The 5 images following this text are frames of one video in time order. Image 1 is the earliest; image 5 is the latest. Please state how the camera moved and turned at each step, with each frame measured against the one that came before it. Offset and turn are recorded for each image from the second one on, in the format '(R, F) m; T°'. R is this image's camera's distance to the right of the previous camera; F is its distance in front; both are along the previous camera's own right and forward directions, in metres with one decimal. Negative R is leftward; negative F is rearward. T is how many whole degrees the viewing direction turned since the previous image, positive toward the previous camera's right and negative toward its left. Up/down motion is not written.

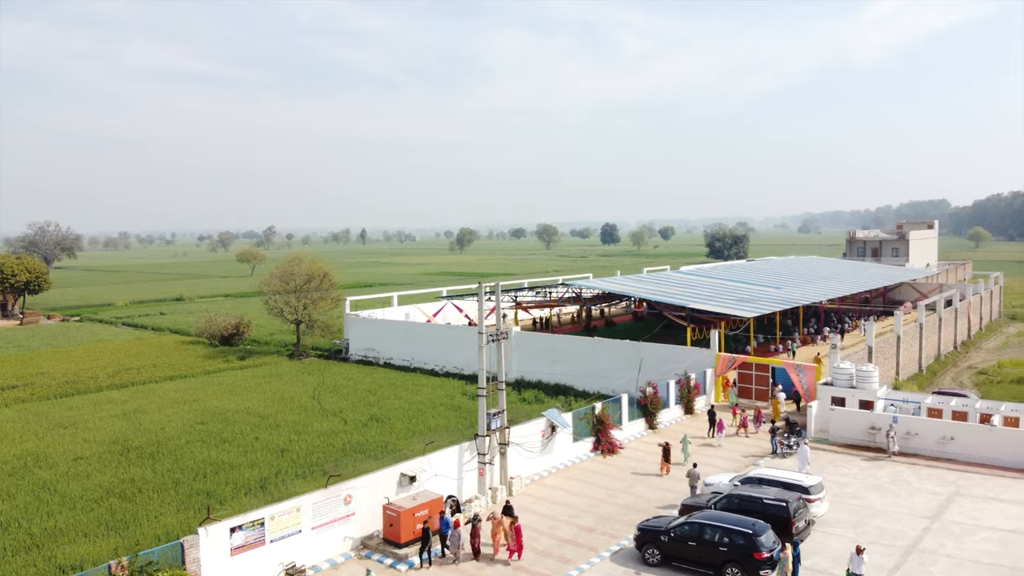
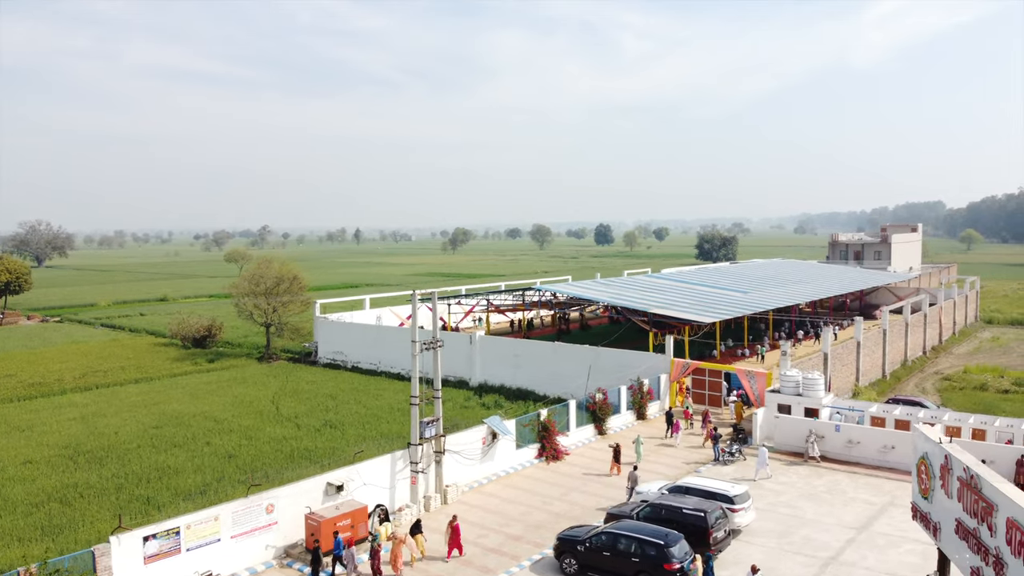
(+1.6, 0.0) m; 0°
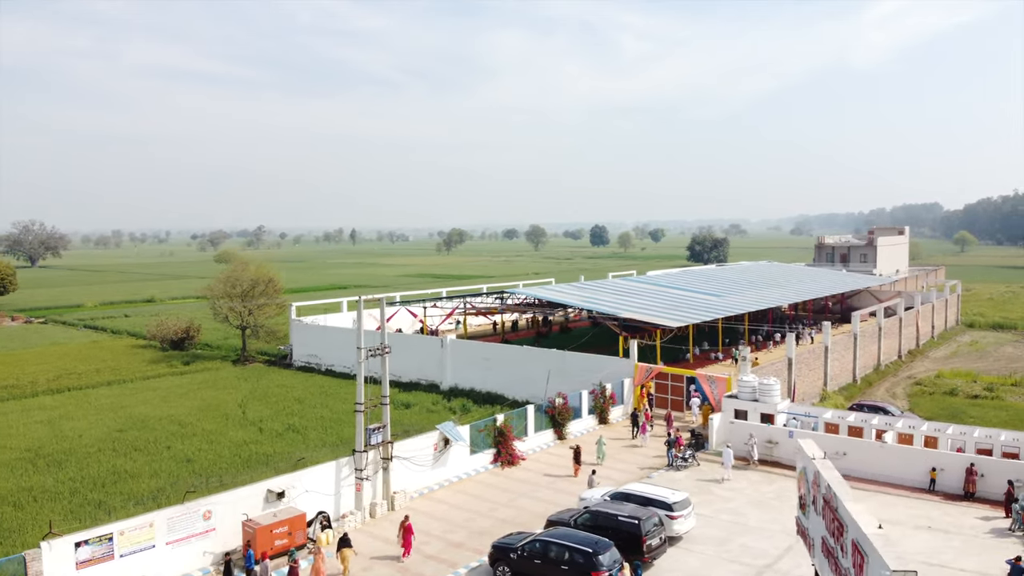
(+1.3, 0.0) m; 0°
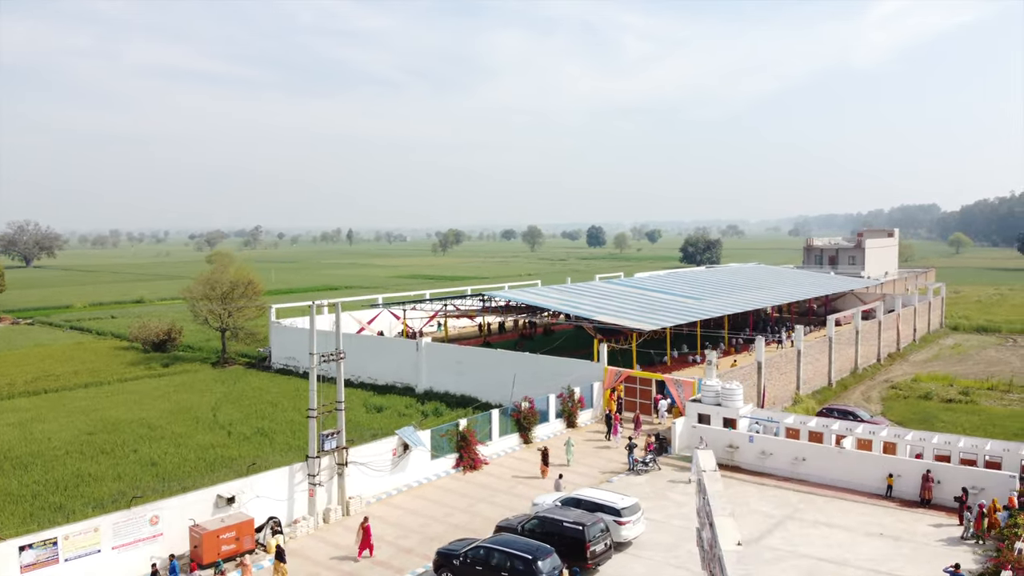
(+1.1, 0.0) m; 0°
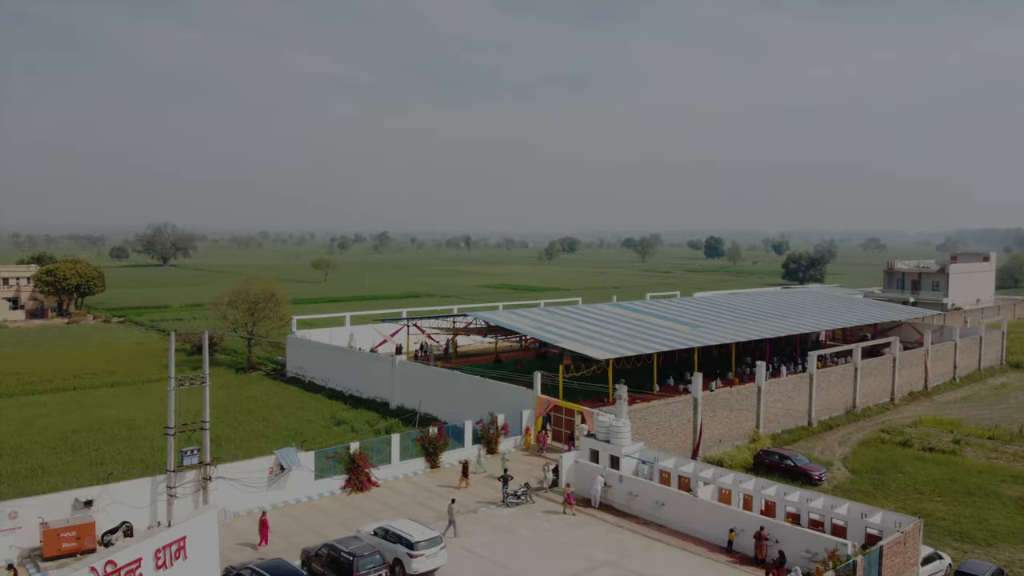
(+7.7, -0.2) m; -10°
